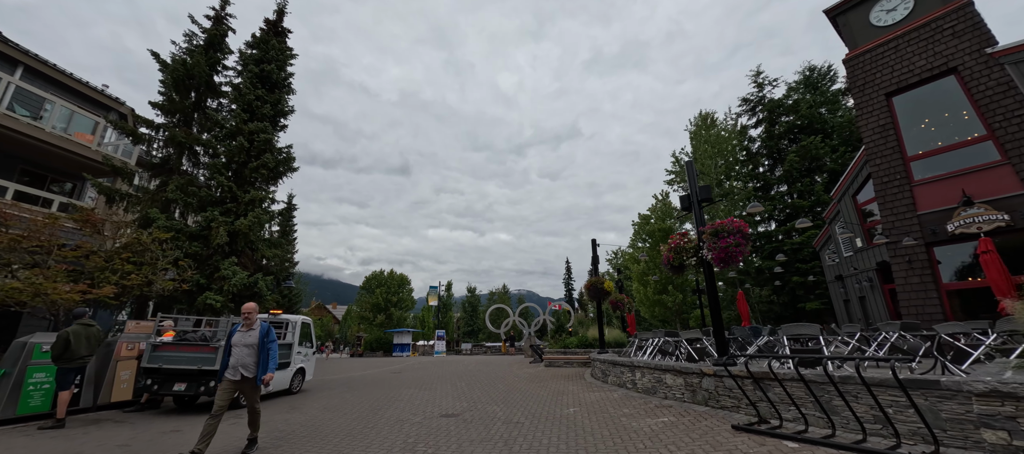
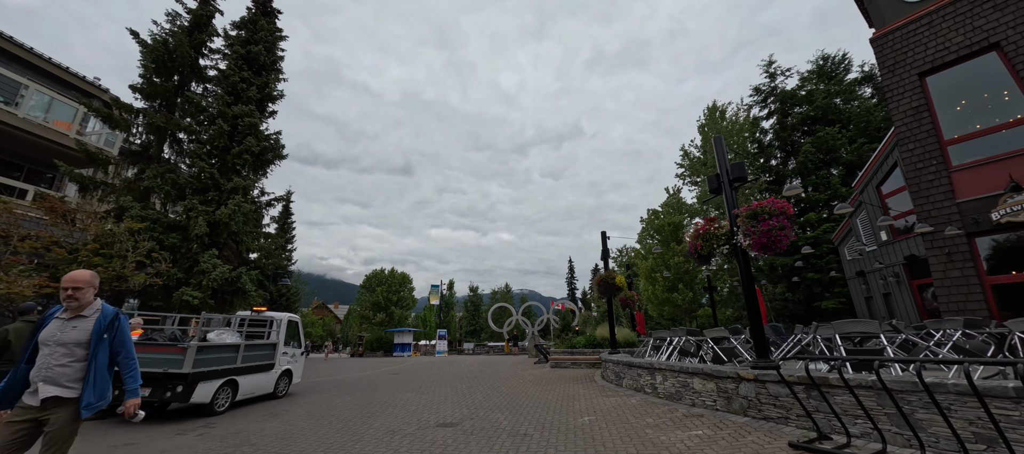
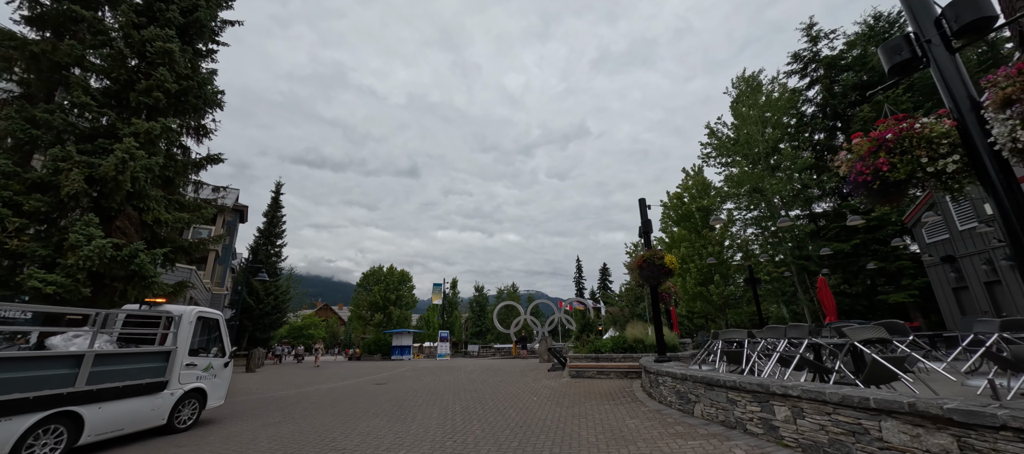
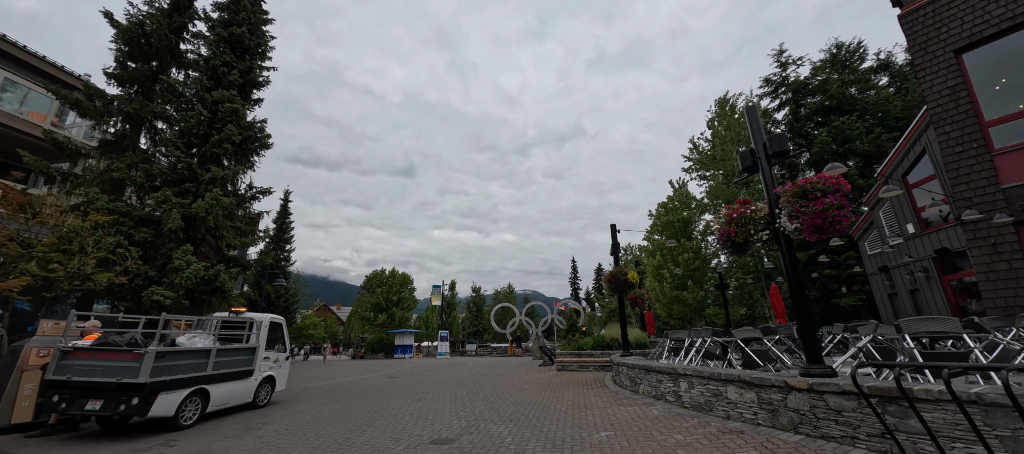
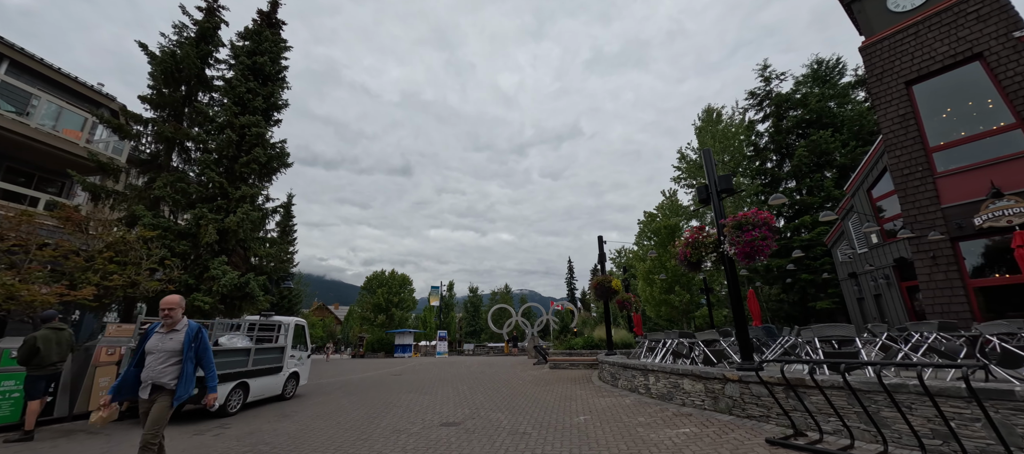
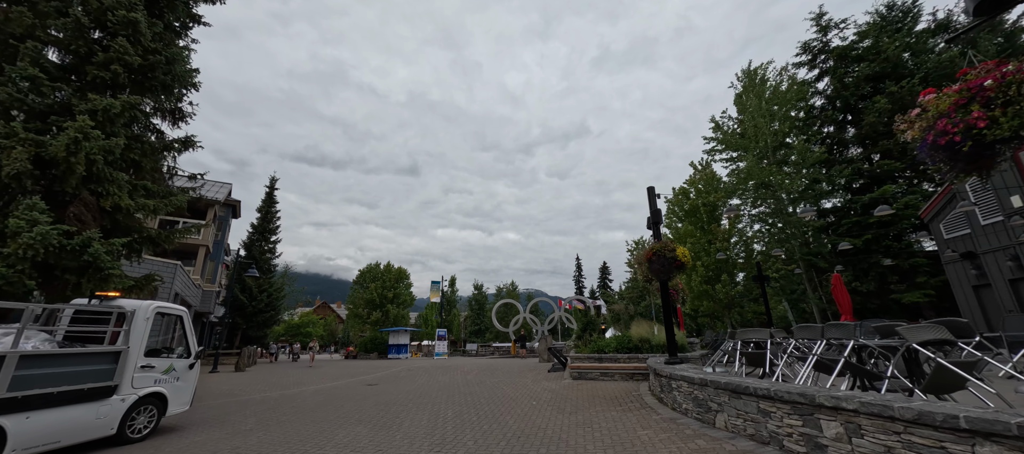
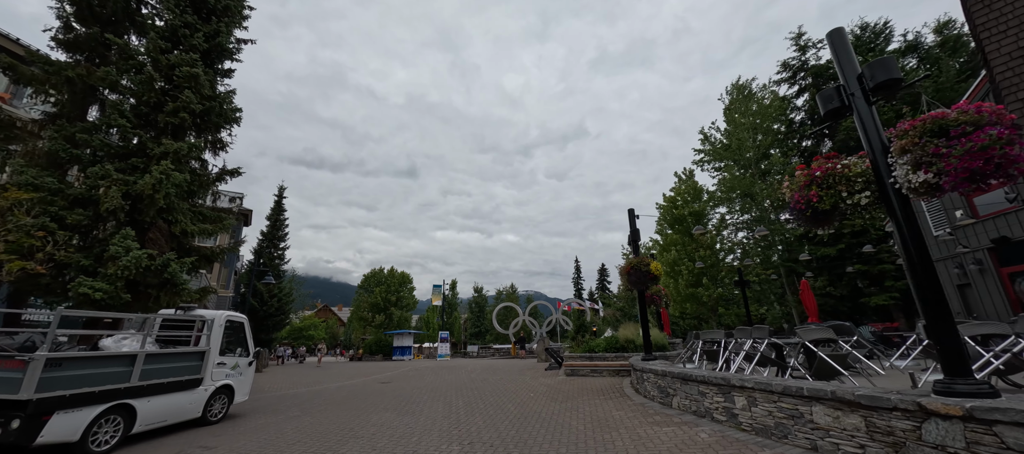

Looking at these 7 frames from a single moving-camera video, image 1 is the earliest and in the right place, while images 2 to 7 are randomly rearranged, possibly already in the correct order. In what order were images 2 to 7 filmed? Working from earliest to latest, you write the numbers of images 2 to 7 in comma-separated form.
5, 2, 4, 7, 3, 6
